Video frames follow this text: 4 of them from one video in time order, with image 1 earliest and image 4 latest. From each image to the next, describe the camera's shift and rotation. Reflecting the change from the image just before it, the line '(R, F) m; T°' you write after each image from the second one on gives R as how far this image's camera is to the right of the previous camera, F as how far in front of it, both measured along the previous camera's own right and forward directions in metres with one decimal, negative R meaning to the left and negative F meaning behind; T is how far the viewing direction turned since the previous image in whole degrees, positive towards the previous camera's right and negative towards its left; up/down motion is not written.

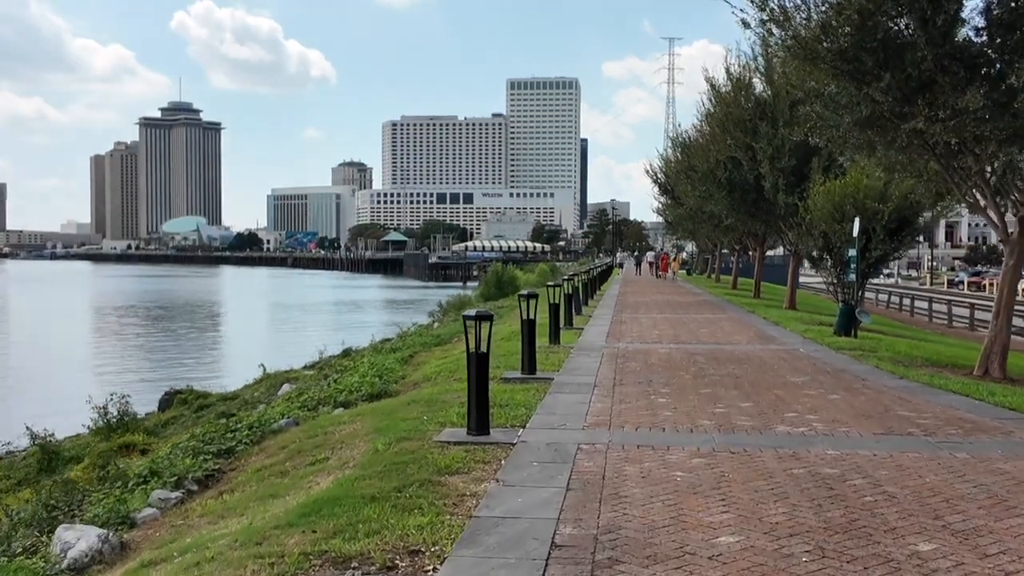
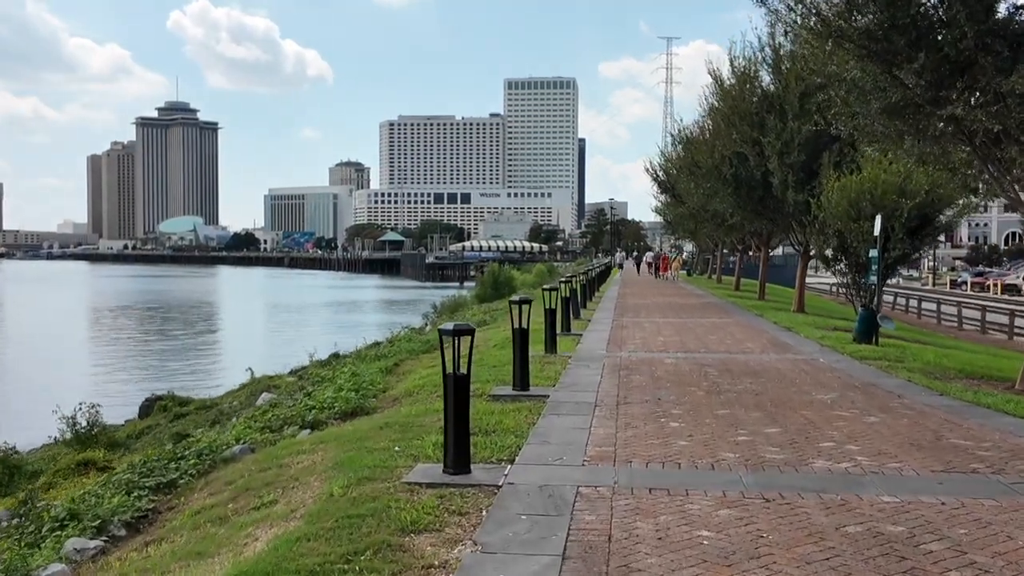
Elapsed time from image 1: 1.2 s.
(+0.1, +1.4) m; 0°
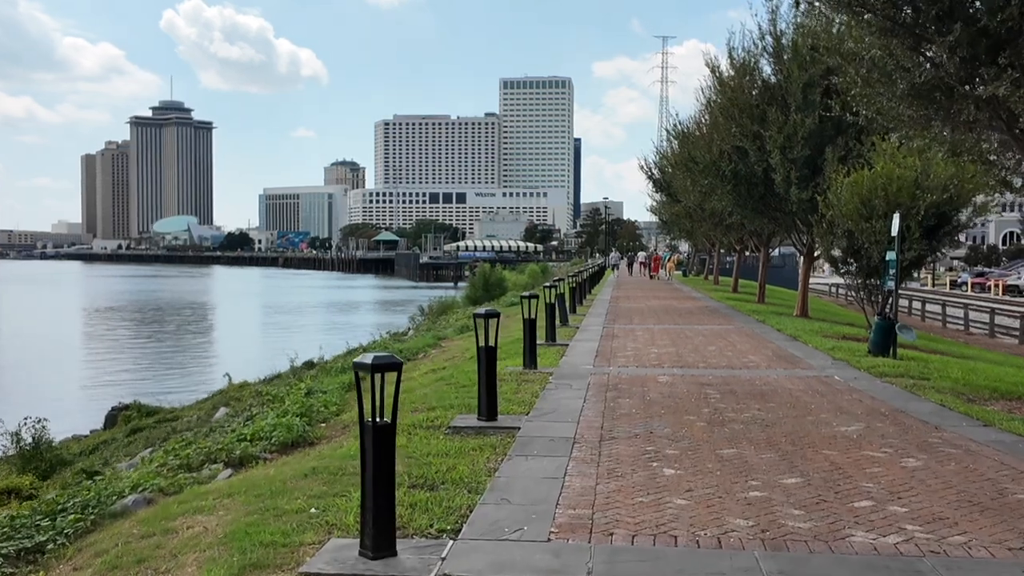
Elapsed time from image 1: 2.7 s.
(+0.3, +1.7) m; 0°
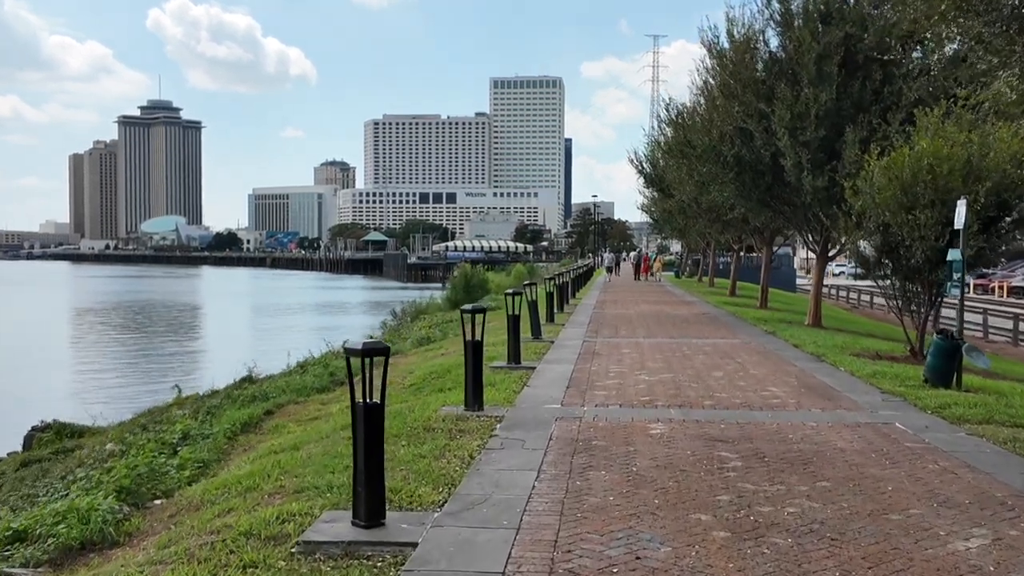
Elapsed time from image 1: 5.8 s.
(+0.6, +3.6) m; +1°
